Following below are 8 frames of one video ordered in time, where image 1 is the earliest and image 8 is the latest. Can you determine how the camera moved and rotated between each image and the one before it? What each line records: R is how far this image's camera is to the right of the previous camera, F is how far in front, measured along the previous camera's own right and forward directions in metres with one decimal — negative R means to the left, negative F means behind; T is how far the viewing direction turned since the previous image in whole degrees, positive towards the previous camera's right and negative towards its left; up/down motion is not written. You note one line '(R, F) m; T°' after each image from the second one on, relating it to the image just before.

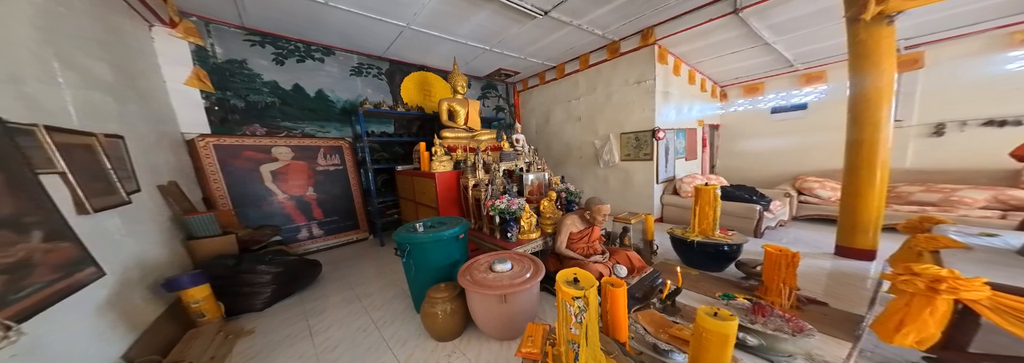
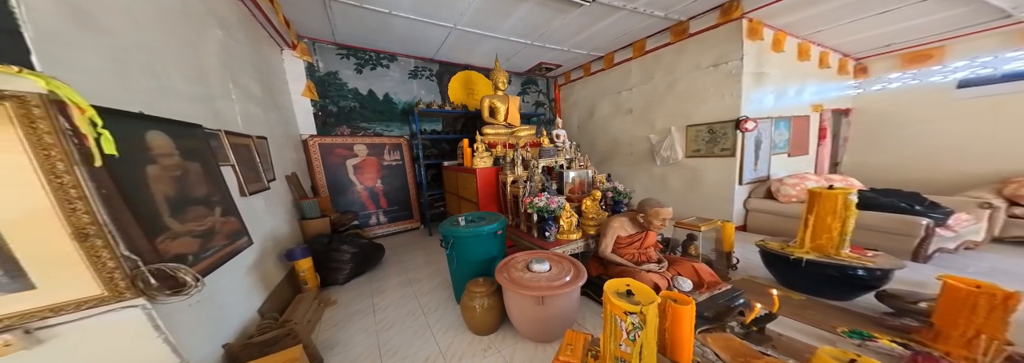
(+0.1, +0.1) m; -14°
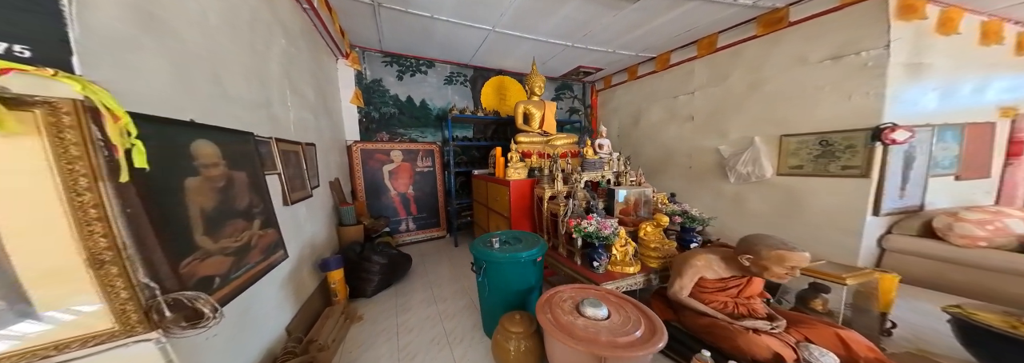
(0.0, +0.2) m; -8°
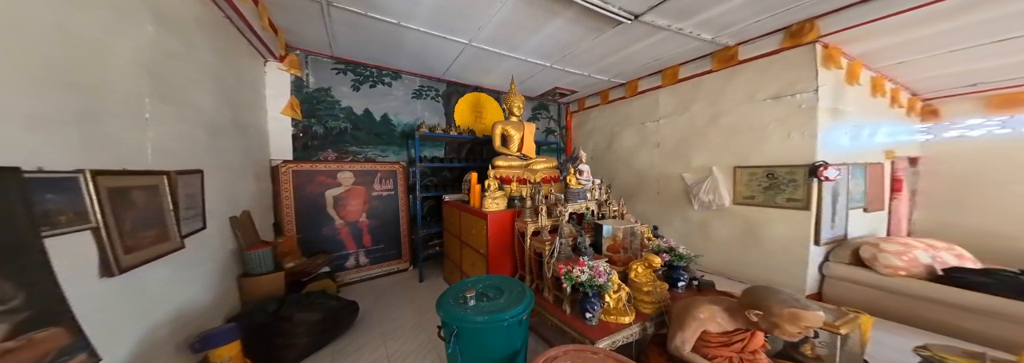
(-0.1, +0.2) m; +10°
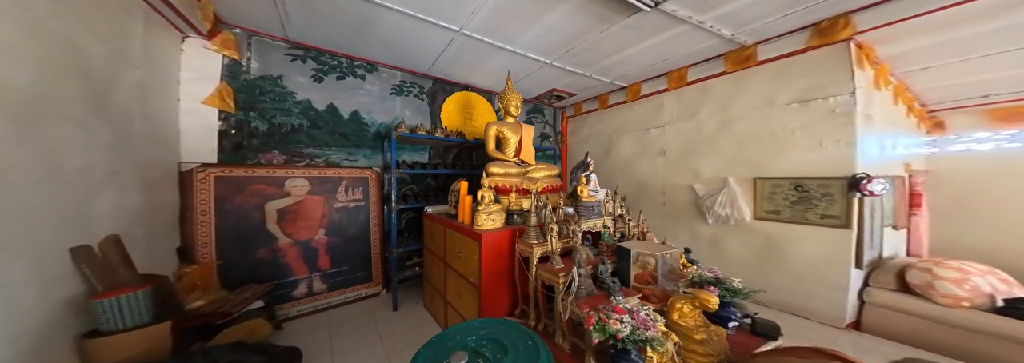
(-0.1, +0.3) m; +5°
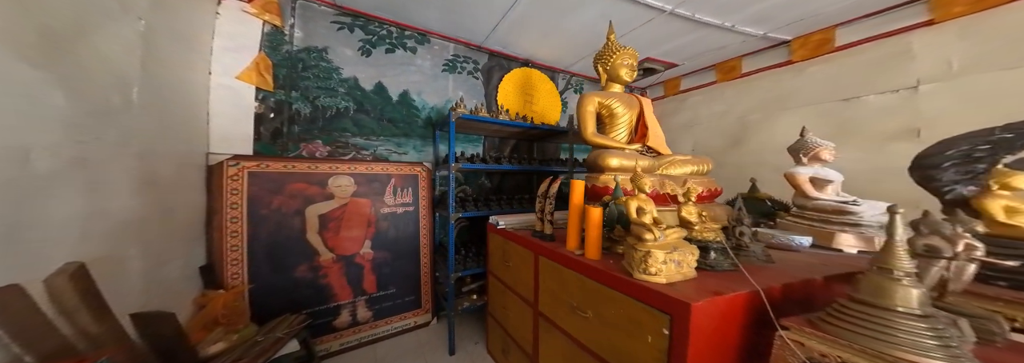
(-0.5, +0.7) m; -9°
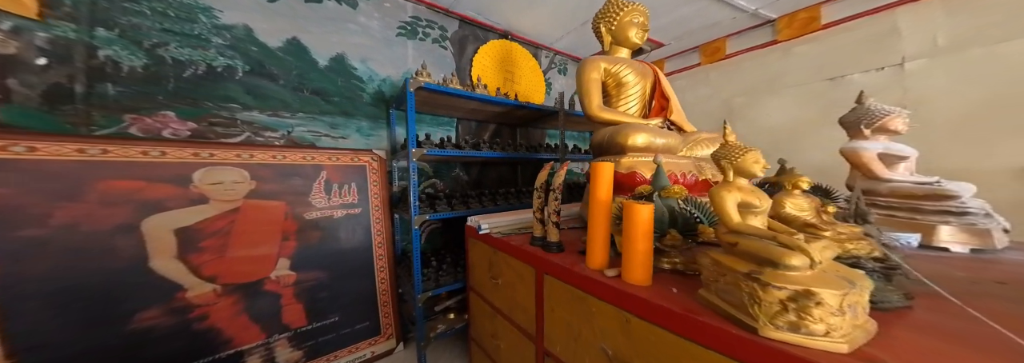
(-0.1, +0.4) m; +6°
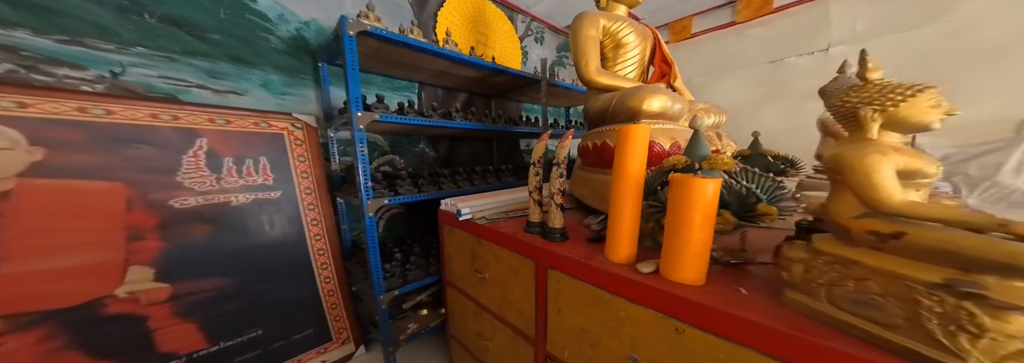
(-0.1, +0.2) m; +9°
